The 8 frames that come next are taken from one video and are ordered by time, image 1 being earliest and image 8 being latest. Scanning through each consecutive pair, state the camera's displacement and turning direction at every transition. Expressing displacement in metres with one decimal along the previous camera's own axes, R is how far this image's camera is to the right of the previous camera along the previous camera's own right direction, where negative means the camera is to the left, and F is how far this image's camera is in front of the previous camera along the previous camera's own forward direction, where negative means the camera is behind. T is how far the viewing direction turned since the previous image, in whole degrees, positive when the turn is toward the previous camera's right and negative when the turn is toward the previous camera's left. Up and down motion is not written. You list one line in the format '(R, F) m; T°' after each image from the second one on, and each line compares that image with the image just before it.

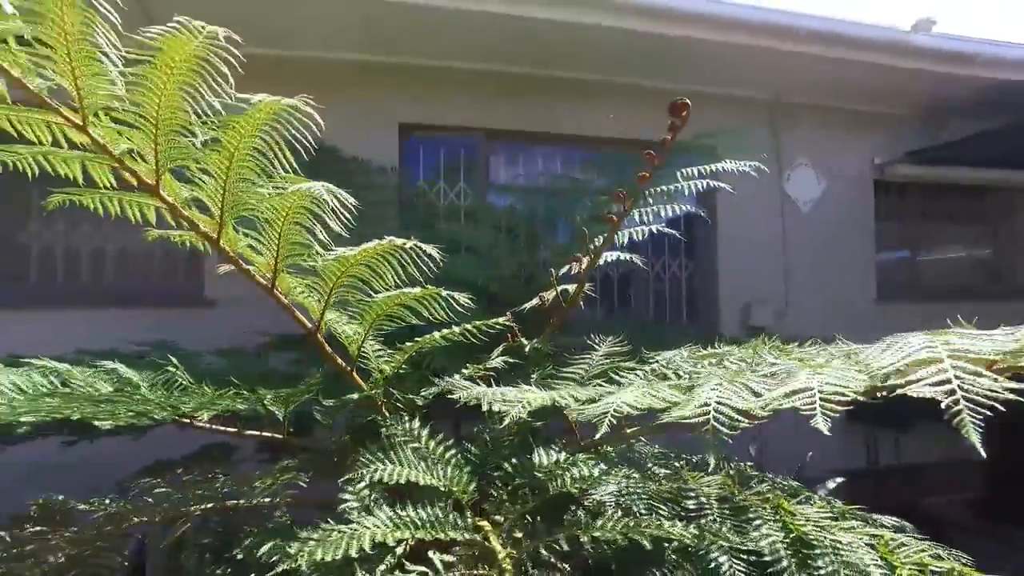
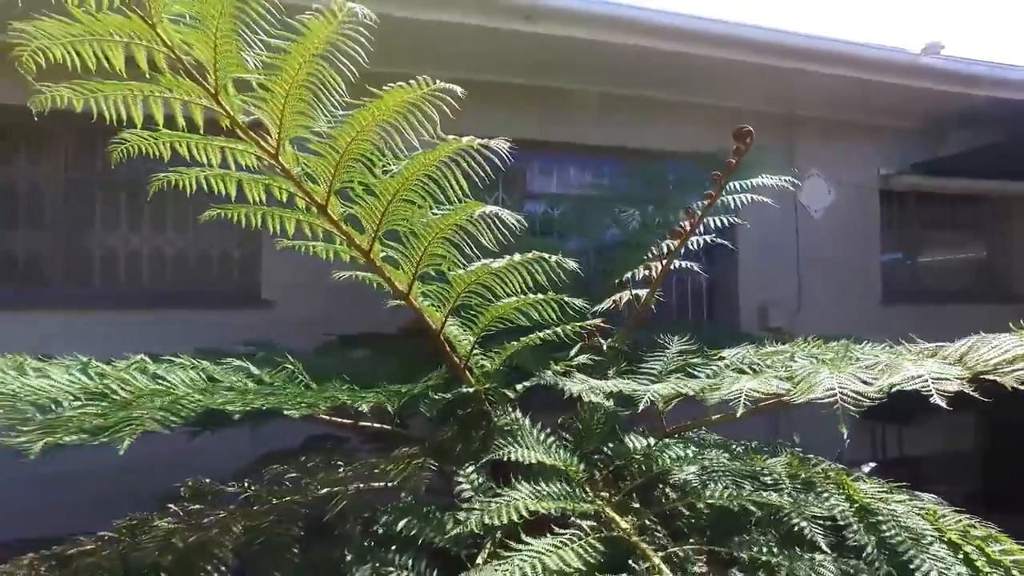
(-0.3, -0.2) m; +2°
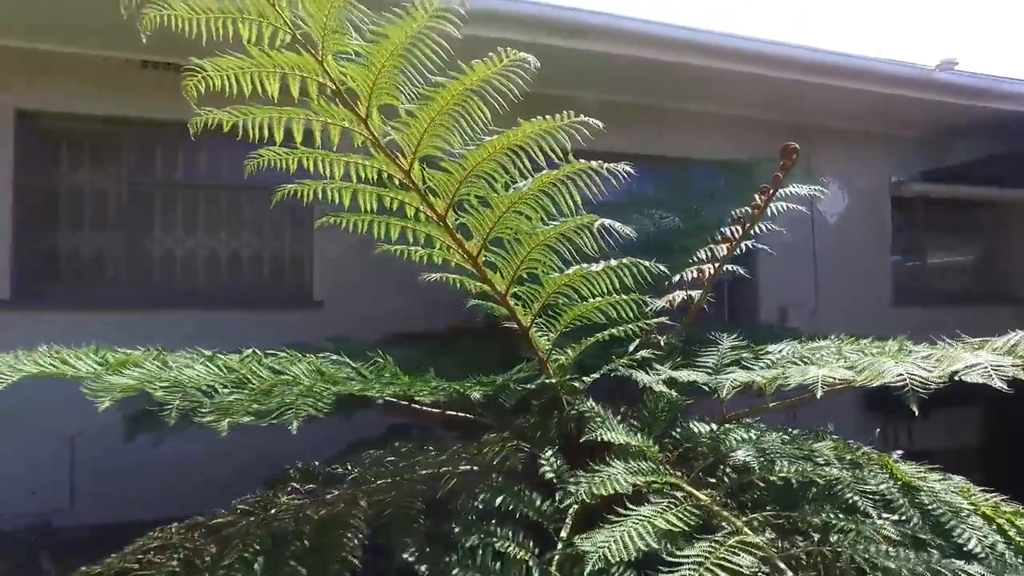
(-0.3, -0.2) m; +1°
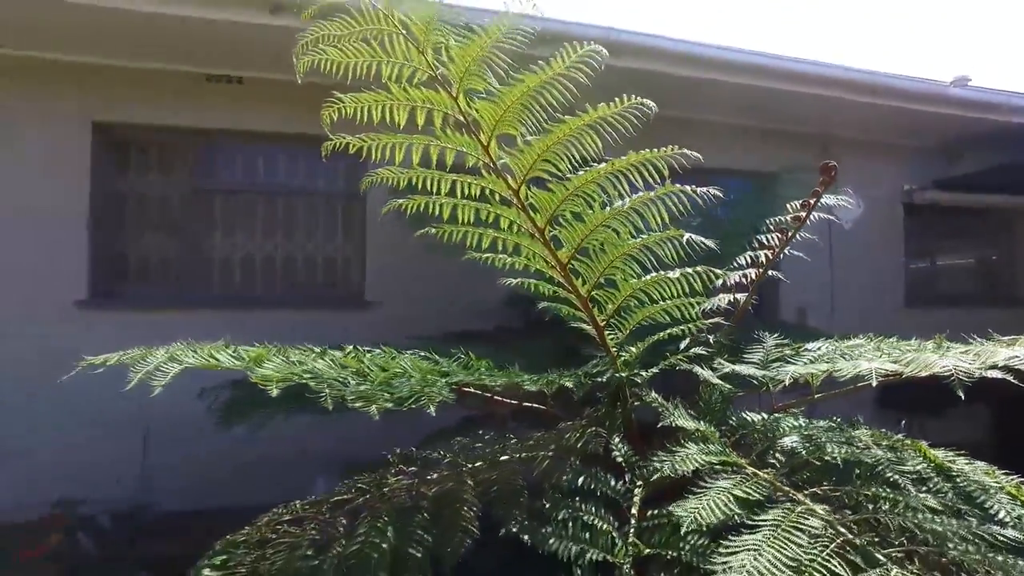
(-0.3, -0.2) m; 0°
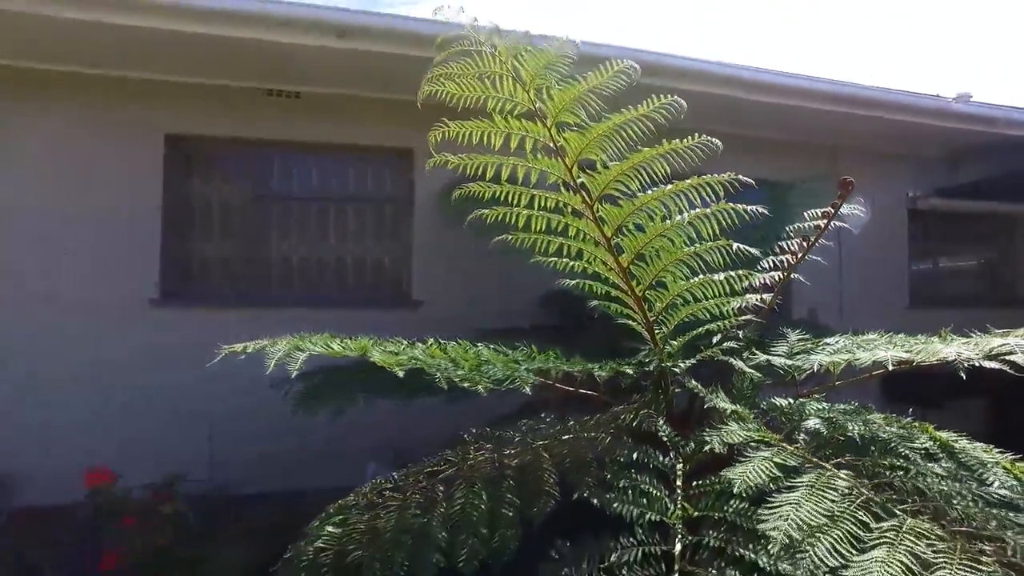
(-0.2, -0.3) m; 0°
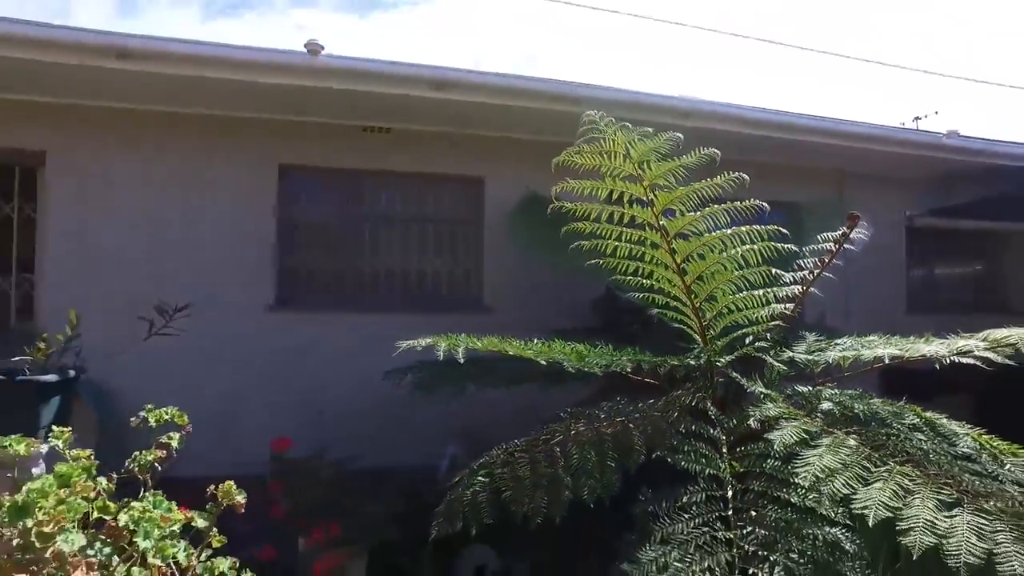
(-0.4, -0.8) m; 0°
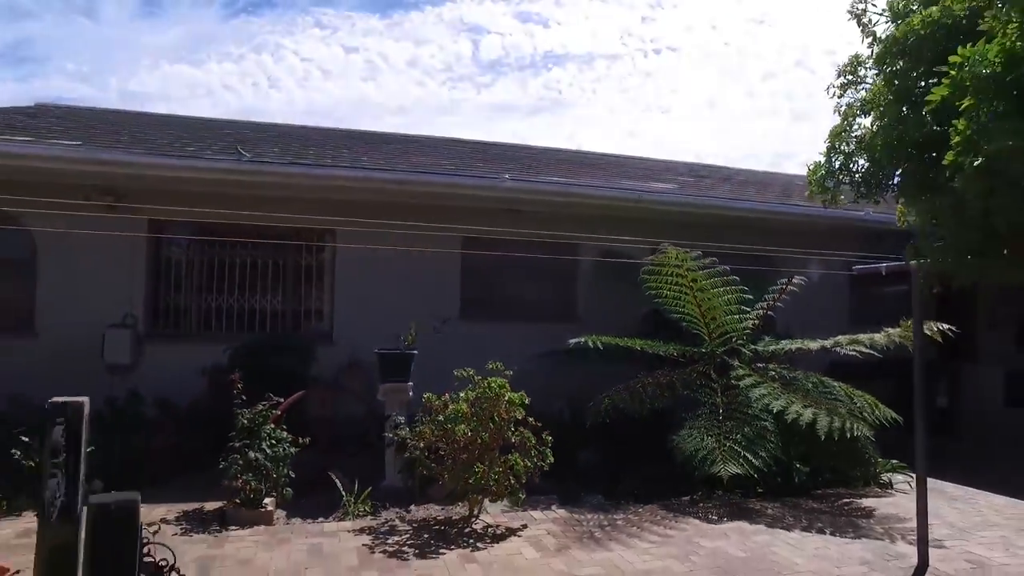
(-0.9, -3.3) m; -1°
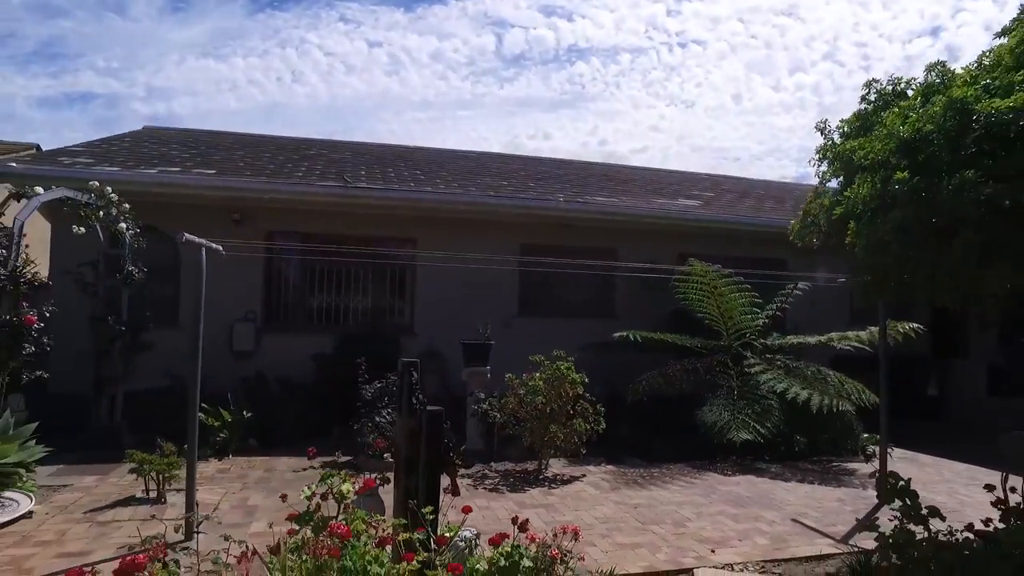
(-0.4, -1.5) m; -2°
